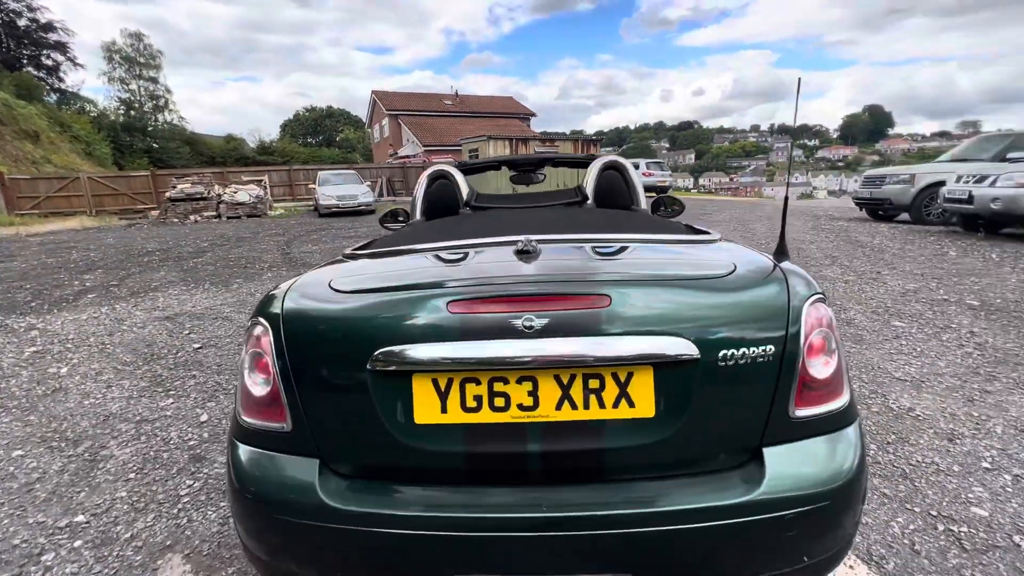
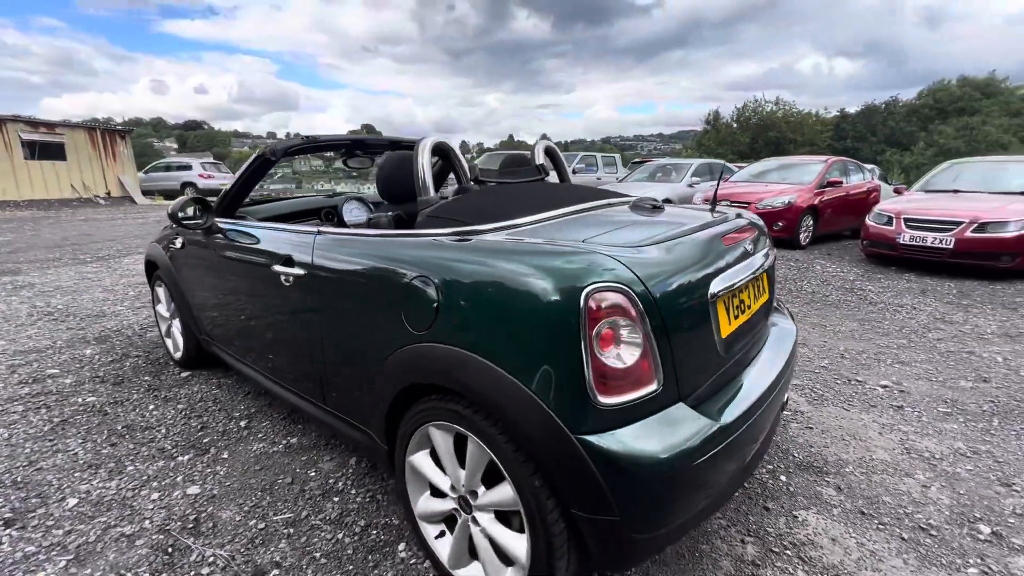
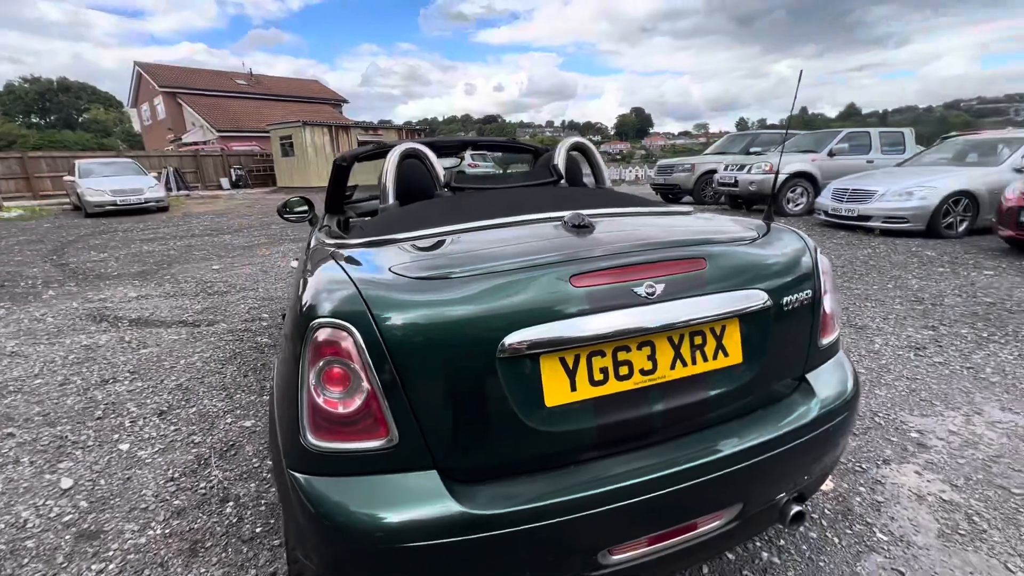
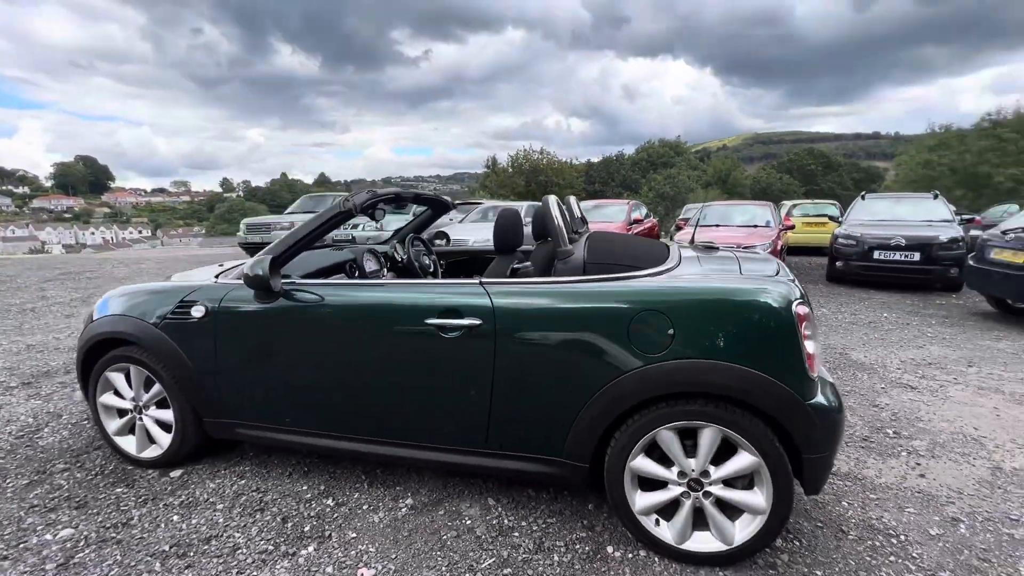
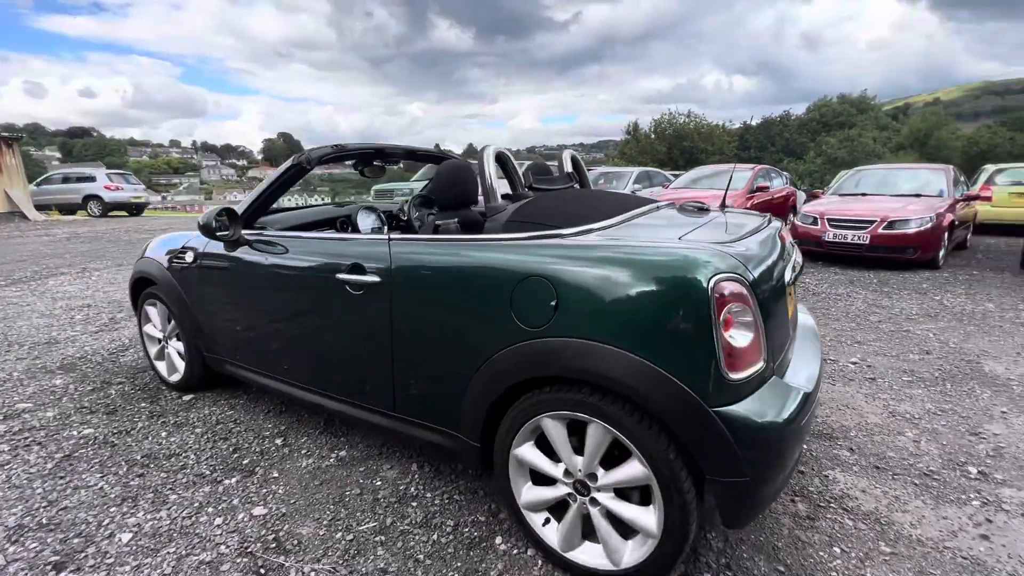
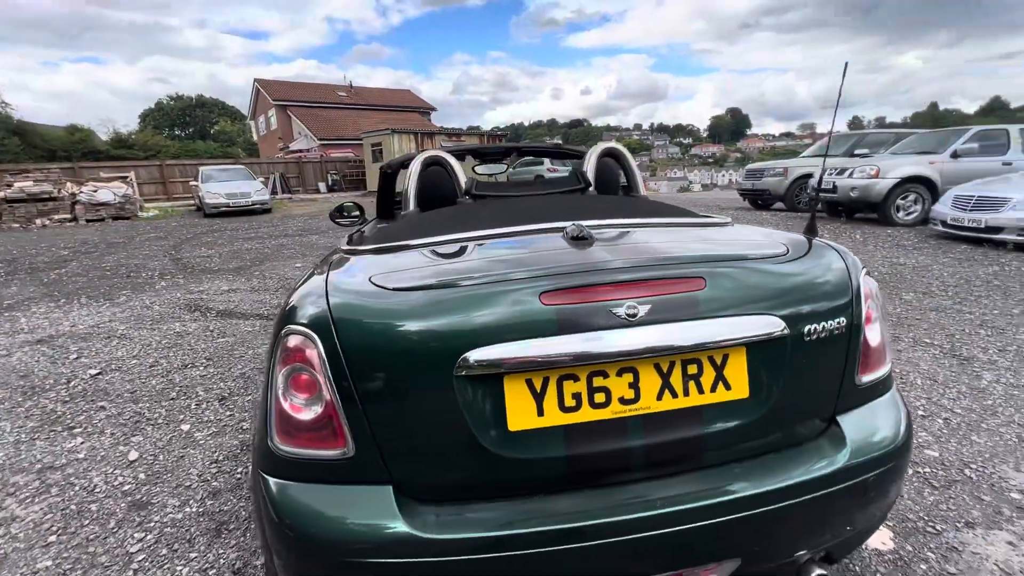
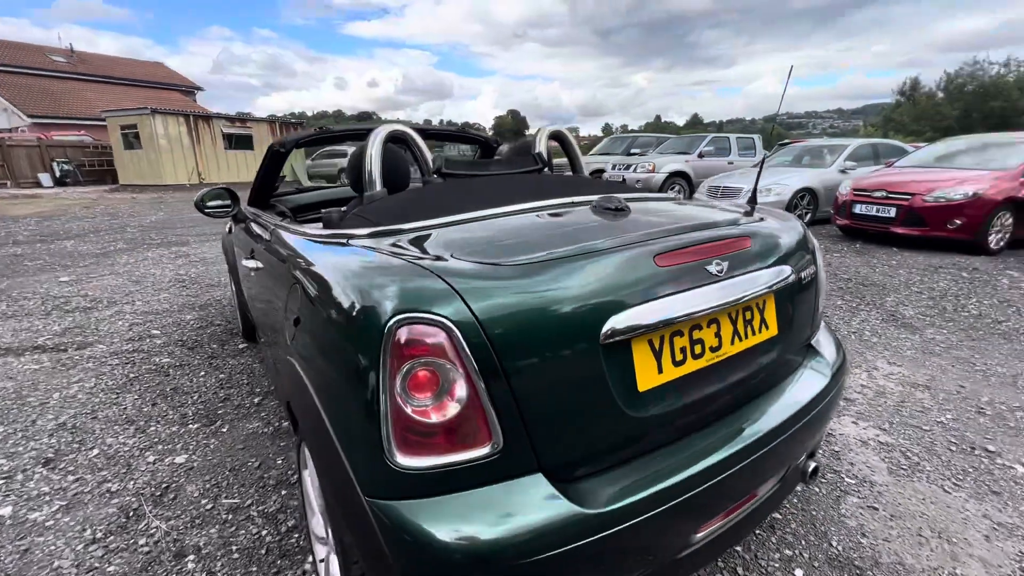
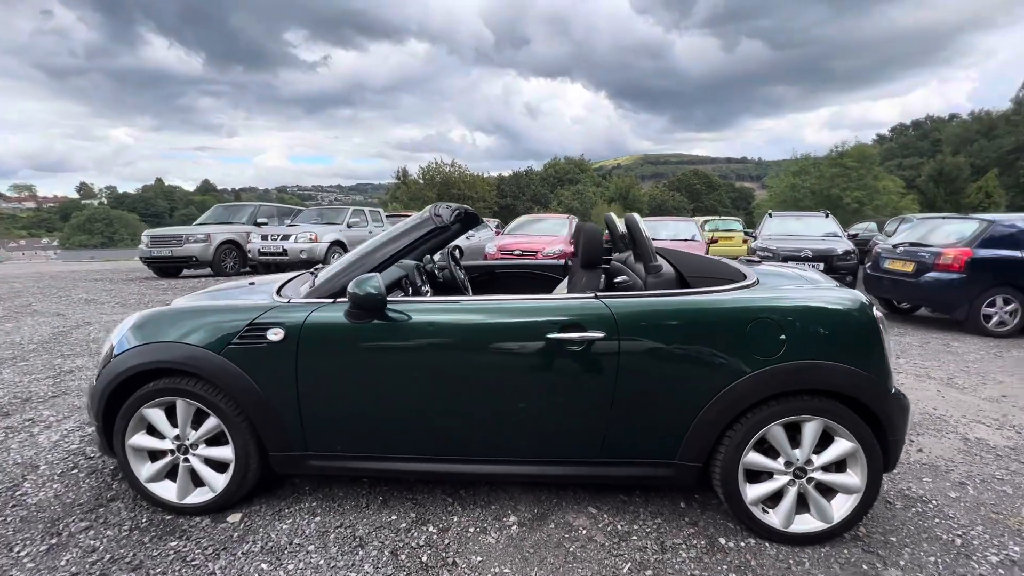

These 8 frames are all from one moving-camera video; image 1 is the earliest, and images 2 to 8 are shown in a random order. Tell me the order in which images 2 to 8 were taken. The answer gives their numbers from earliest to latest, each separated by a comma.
6, 3, 7, 2, 5, 4, 8
